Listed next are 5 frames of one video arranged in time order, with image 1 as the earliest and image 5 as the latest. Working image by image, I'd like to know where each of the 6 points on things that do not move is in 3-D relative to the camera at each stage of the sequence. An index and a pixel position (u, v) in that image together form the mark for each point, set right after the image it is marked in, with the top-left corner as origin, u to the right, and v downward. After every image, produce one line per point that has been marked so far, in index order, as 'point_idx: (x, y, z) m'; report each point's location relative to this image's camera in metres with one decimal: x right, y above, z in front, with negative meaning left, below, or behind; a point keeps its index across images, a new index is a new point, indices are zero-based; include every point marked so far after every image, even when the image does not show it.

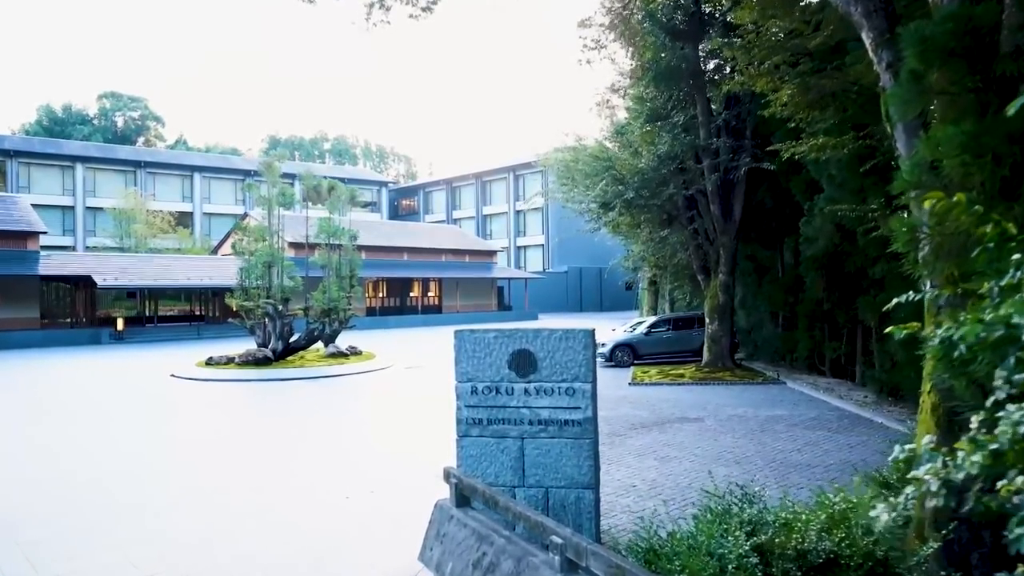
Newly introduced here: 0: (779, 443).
0: (+3.6, -2.1, +10.0) m
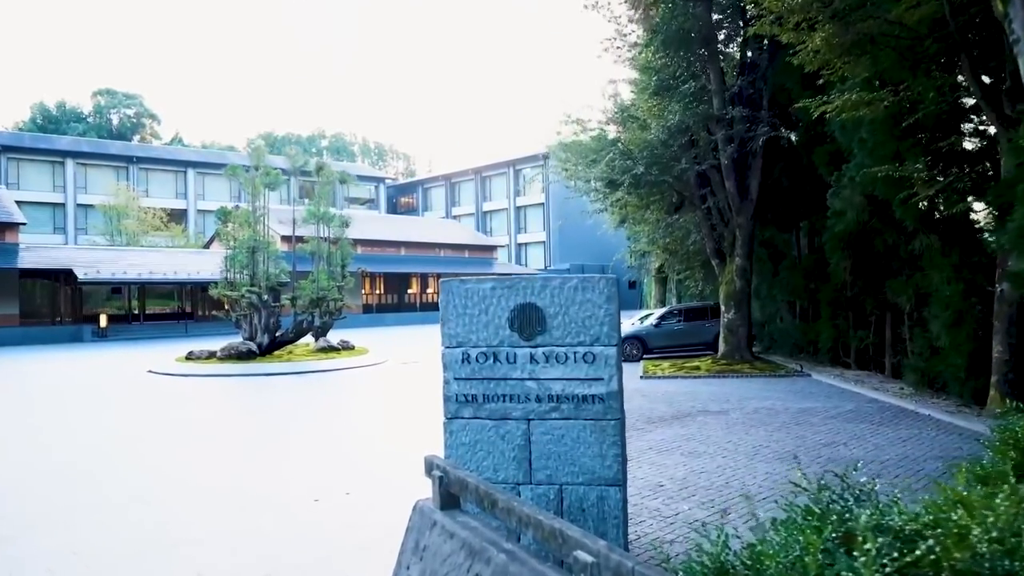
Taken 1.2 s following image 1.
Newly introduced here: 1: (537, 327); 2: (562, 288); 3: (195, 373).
0: (+3.6, -1.7, +8.7) m
1: (+0.1, -0.2, +4.4) m
2: (+0.3, 0.0, +4.4) m
3: (-7.7, -1.9, +17.8) m
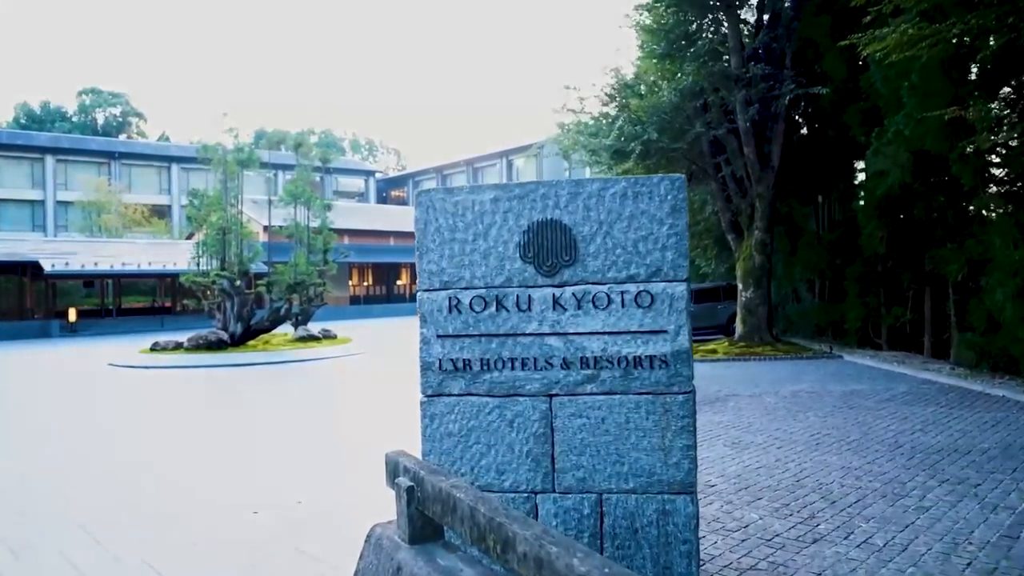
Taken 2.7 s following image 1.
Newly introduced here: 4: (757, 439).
0: (+3.6, -1.3, +7.2) m
1: (+0.2, +0.1, +2.9) m
2: (+0.3, +0.4, +2.9) m
3: (-7.7, -1.6, +16.2) m
4: (+2.2, -1.3, +6.6) m
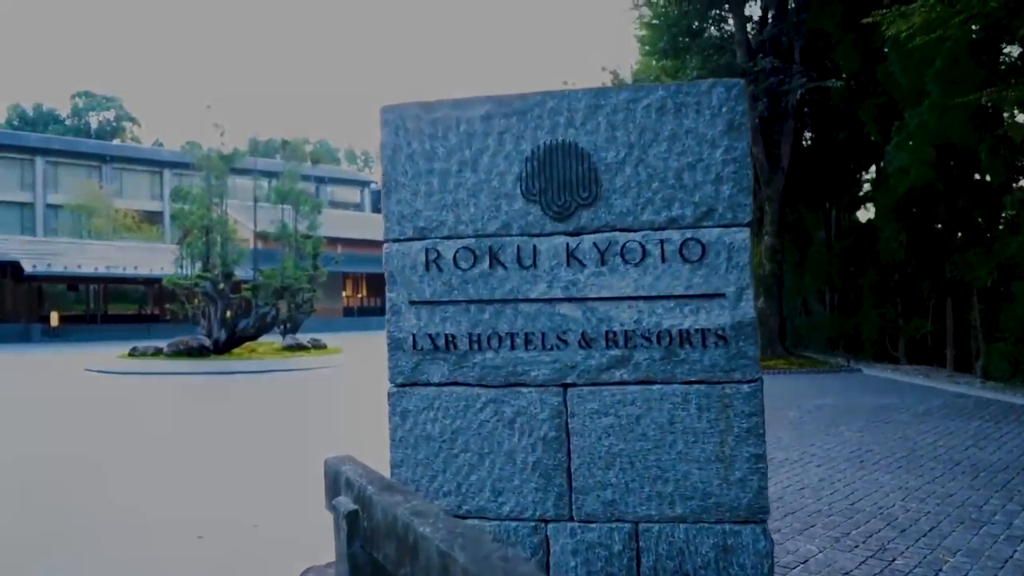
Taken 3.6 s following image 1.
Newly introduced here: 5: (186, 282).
0: (+3.6, -1.3, +6.4) m
1: (+0.2, +0.3, +2.1) m
2: (+0.3, +0.5, +2.1) m
3: (-7.8, -1.7, +15.3) m
4: (+2.1, -1.3, +5.8) m
5: (-7.3, +0.1, +16.9) m
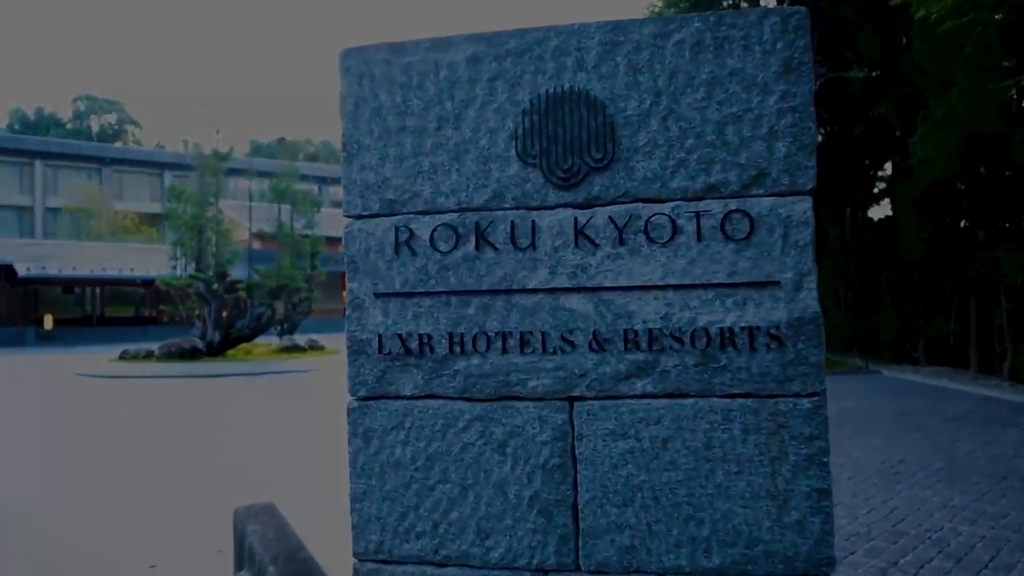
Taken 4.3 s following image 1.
0: (+3.6, -1.3, +5.9) m
1: (+0.2, +0.3, +1.7) m
2: (+0.3, +0.5, +1.7) m
3: (-7.7, -1.7, +14.9) m
4: (+2.1, -1.3, +5.3) m
5: (-7.2, +0.1, +16.5) m
